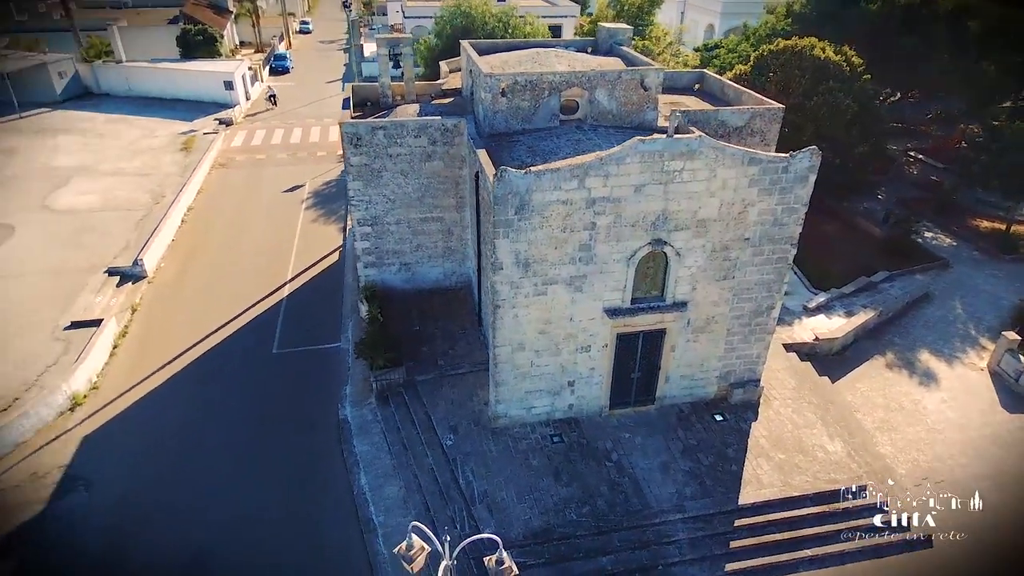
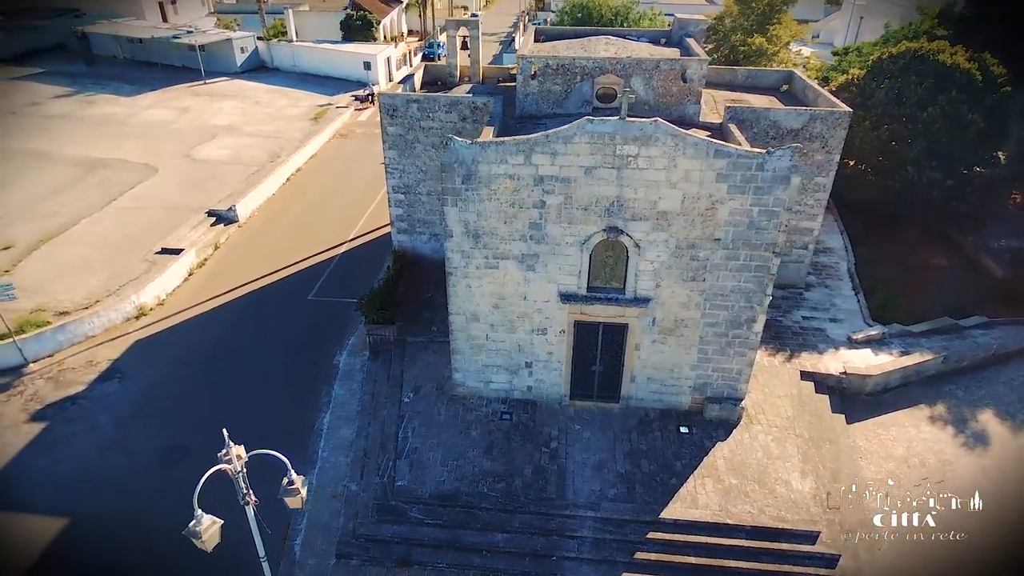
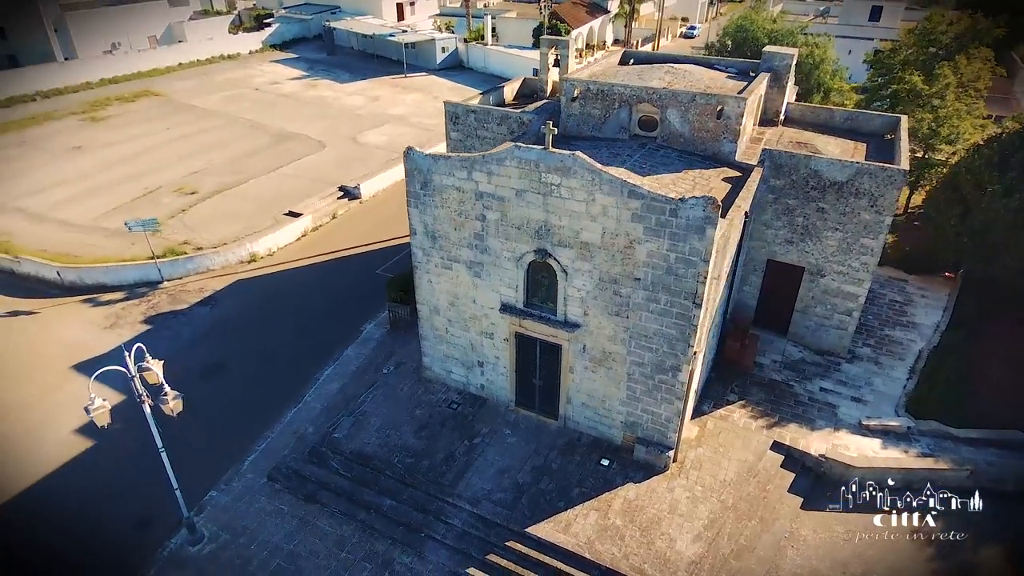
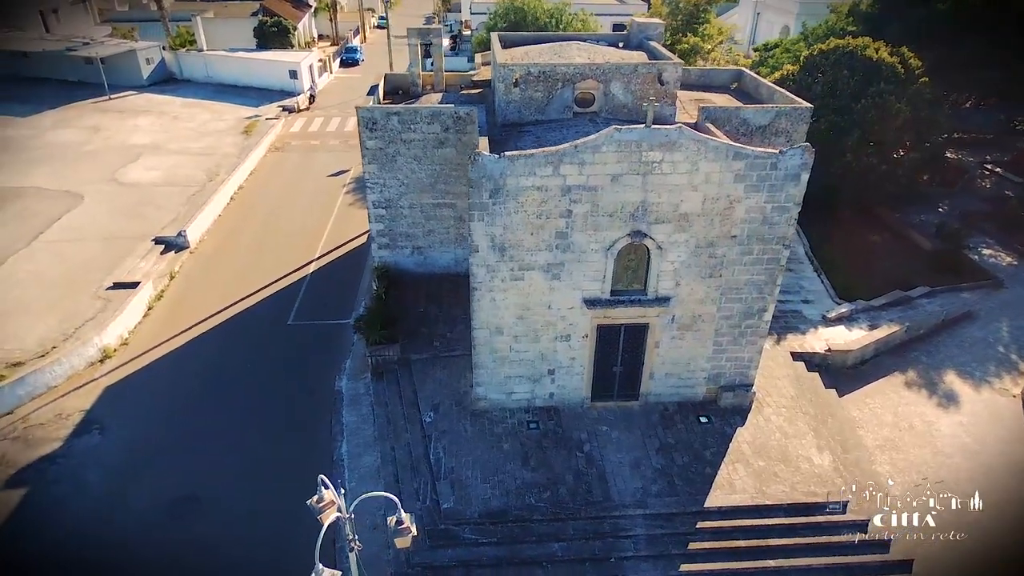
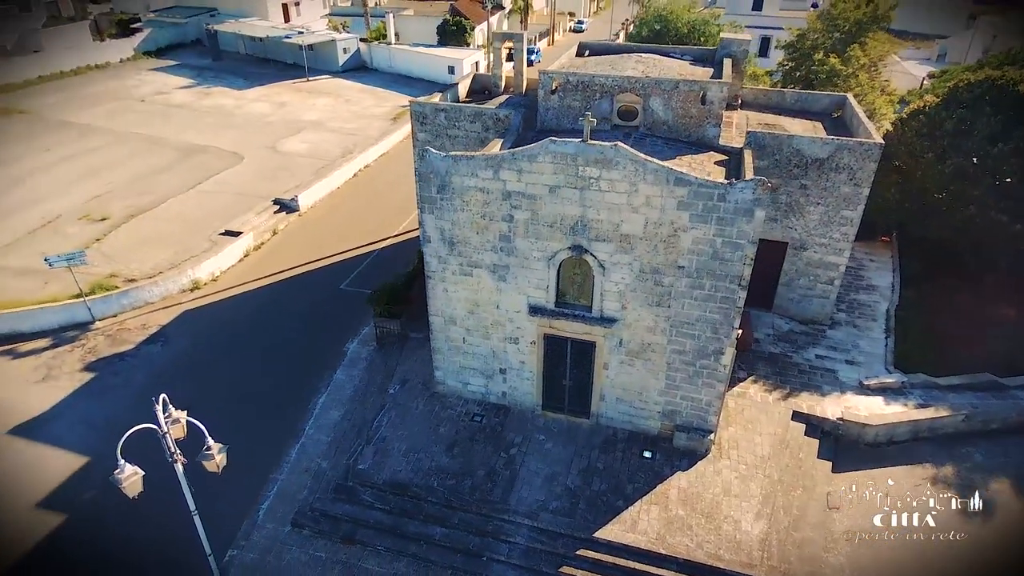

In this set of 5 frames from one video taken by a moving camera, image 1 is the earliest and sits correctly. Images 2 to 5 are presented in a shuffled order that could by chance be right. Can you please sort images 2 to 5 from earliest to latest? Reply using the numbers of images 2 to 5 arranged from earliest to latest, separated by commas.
4, 2, 5, 3
